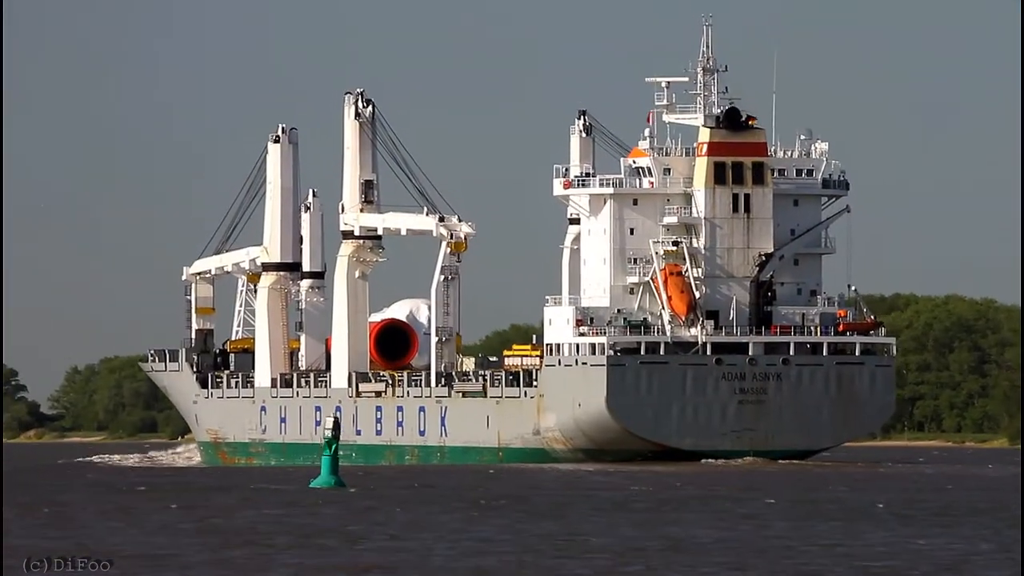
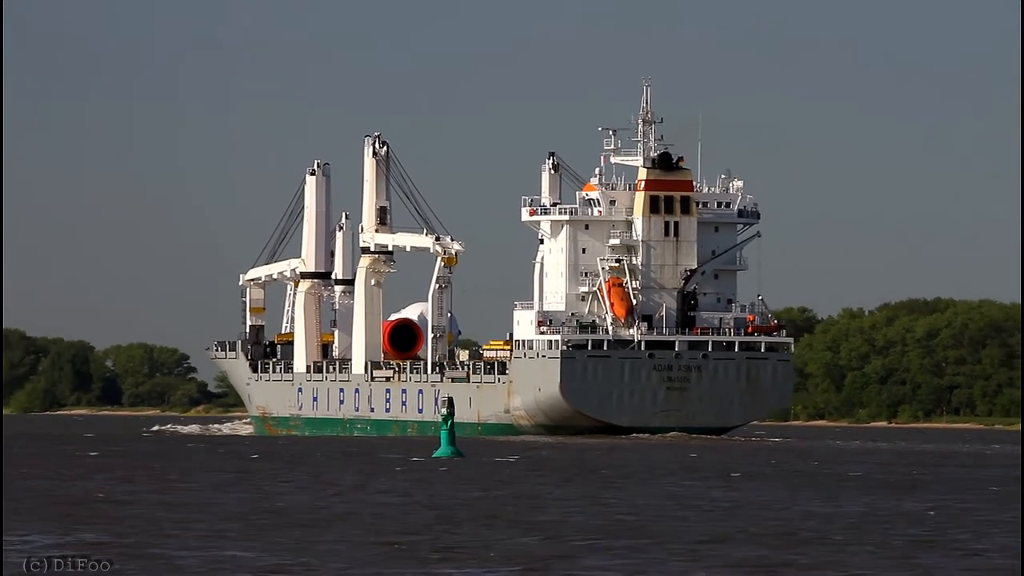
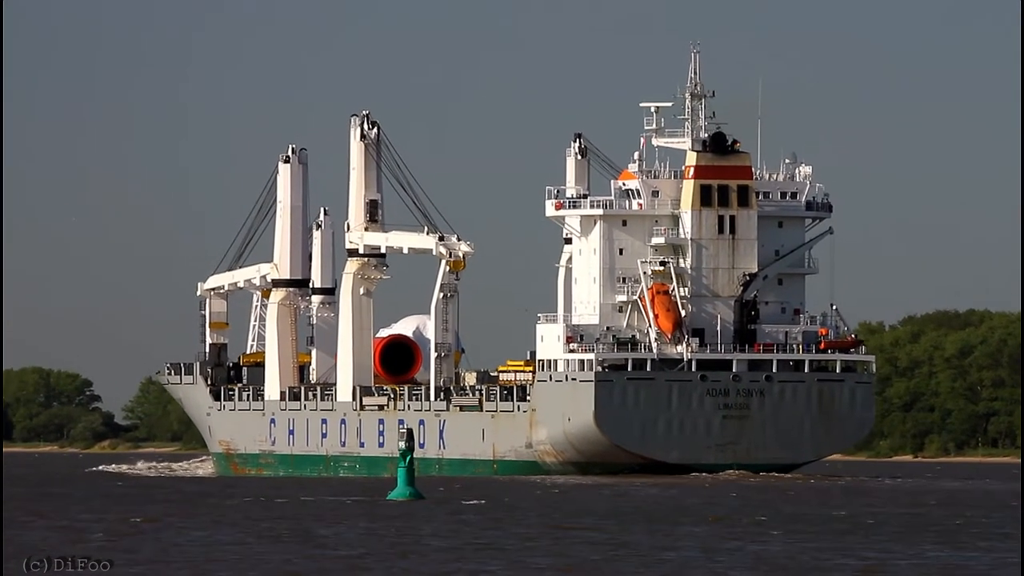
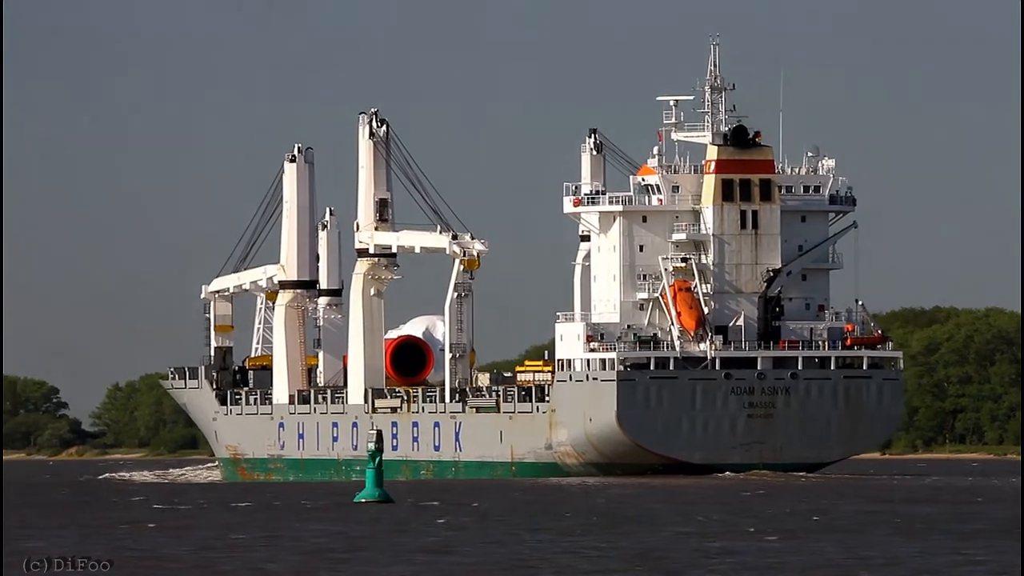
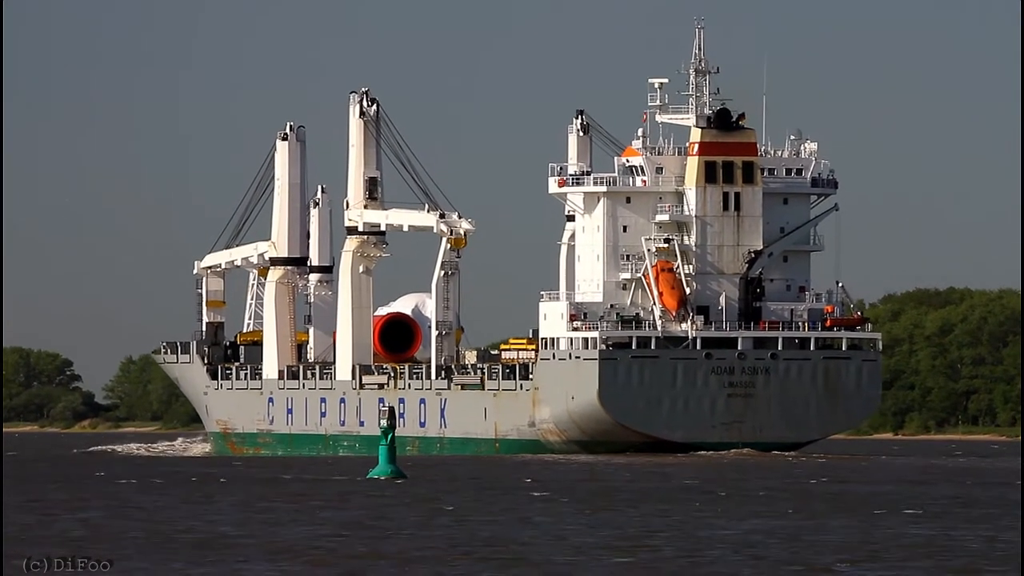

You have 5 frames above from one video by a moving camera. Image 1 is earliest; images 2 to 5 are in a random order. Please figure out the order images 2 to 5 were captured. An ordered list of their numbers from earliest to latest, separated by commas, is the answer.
4, 5, 3, 2
